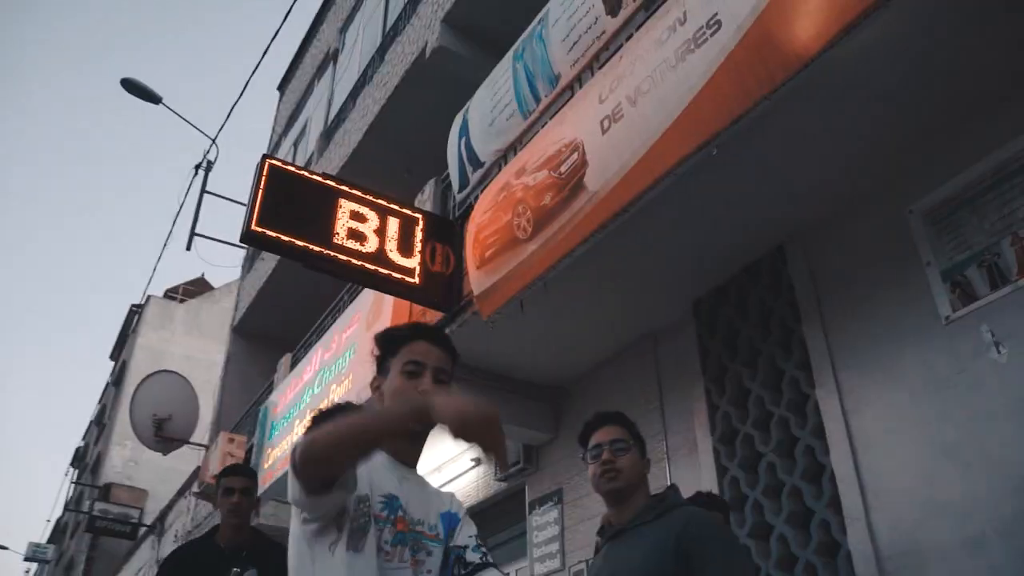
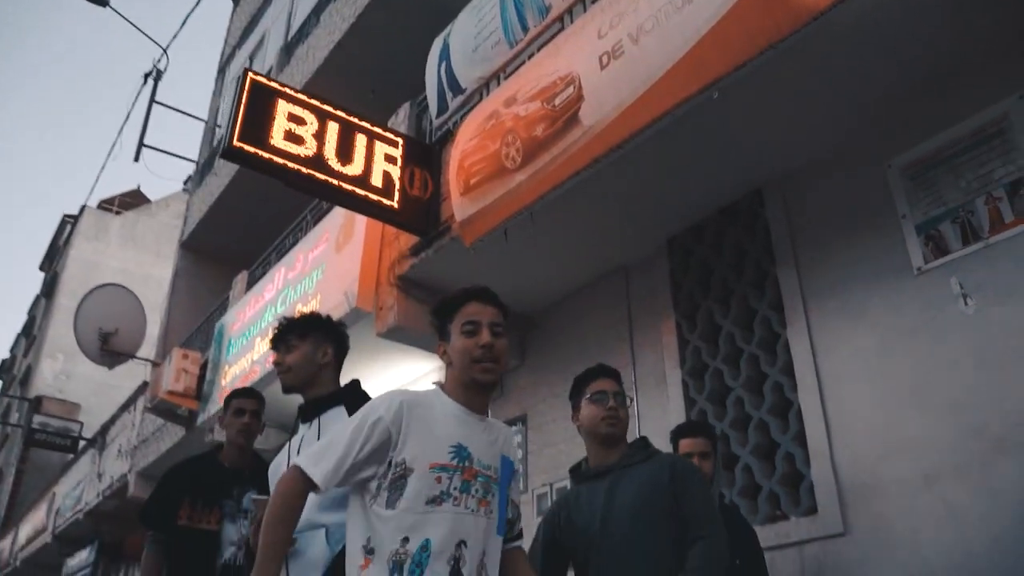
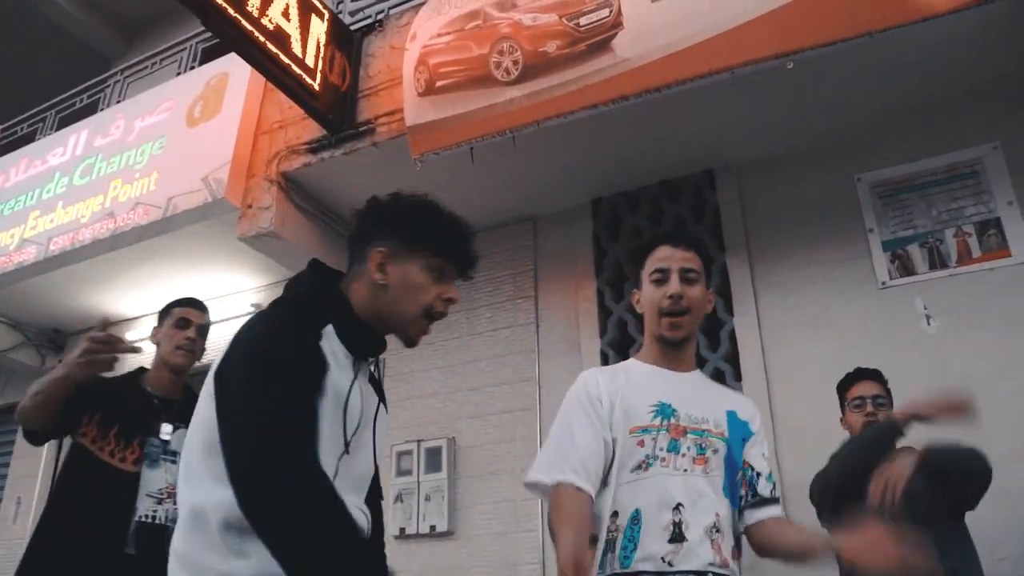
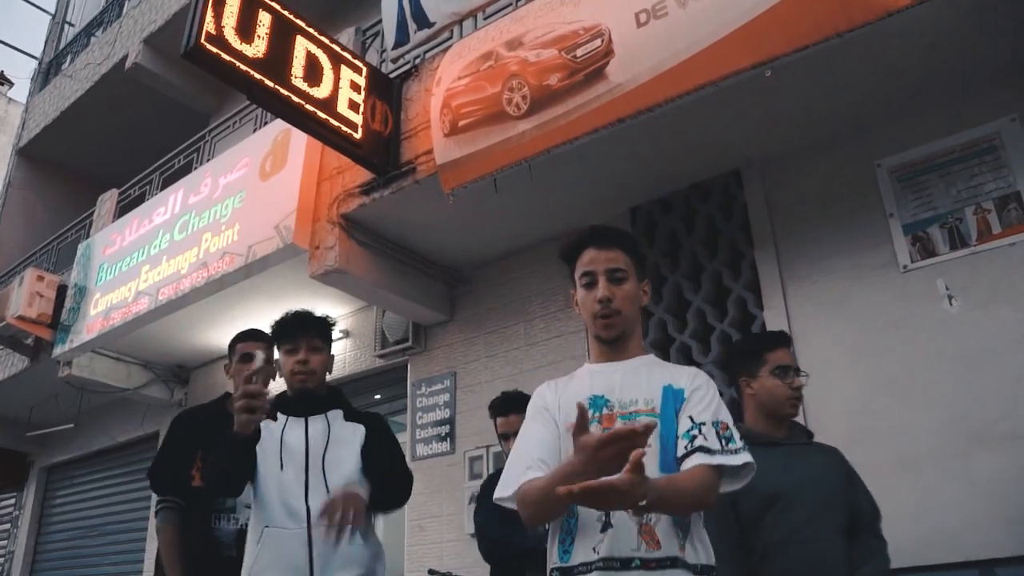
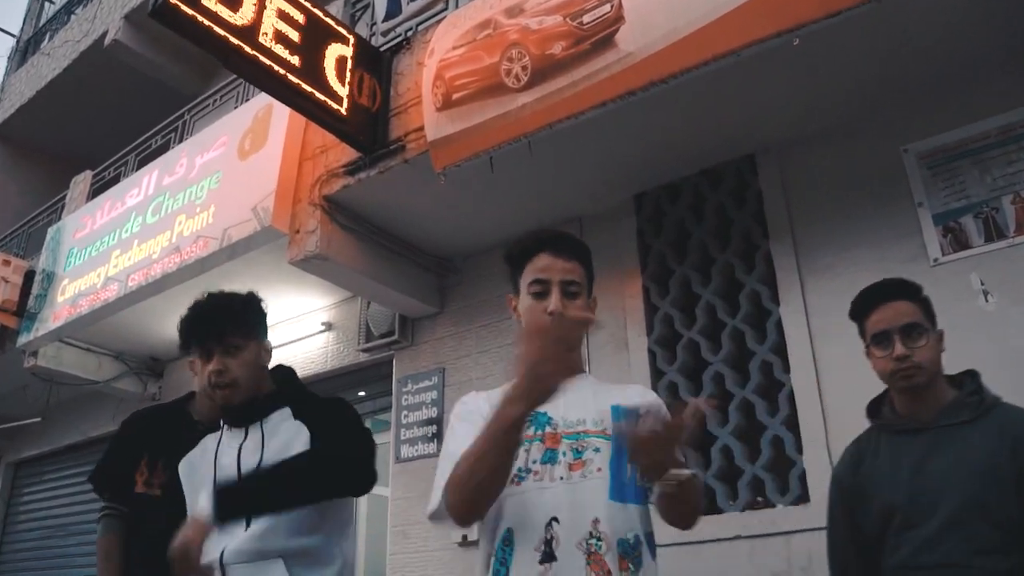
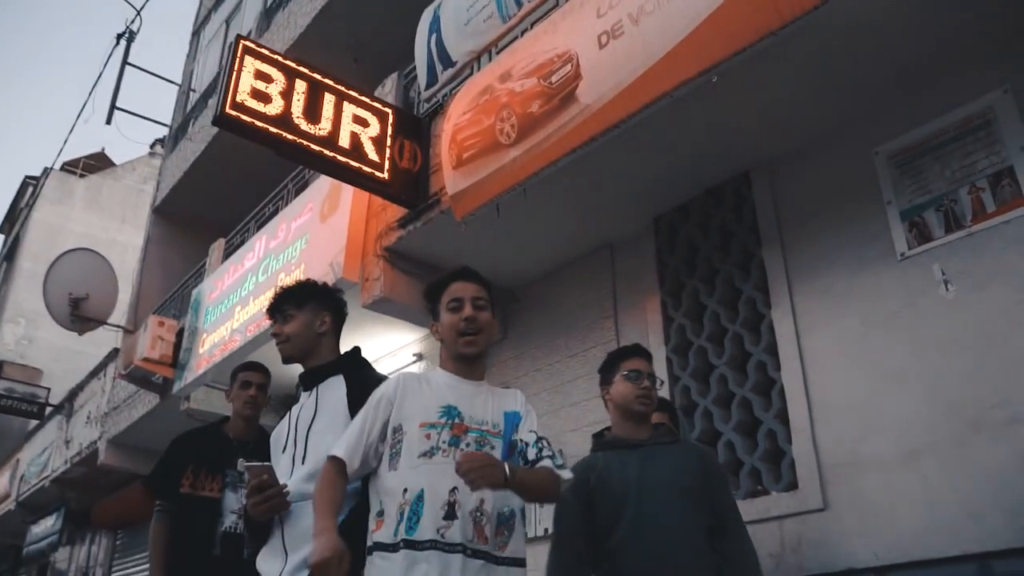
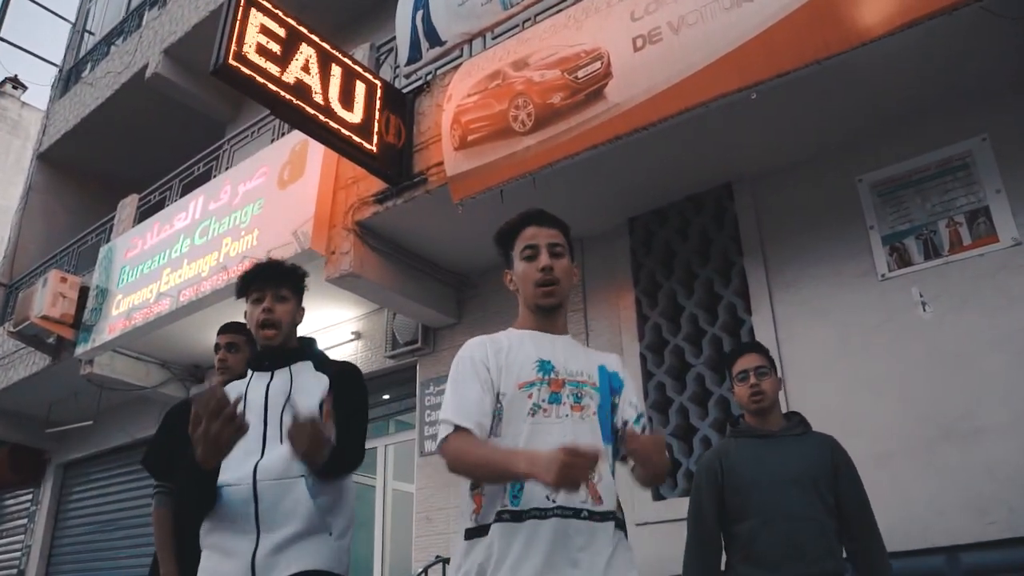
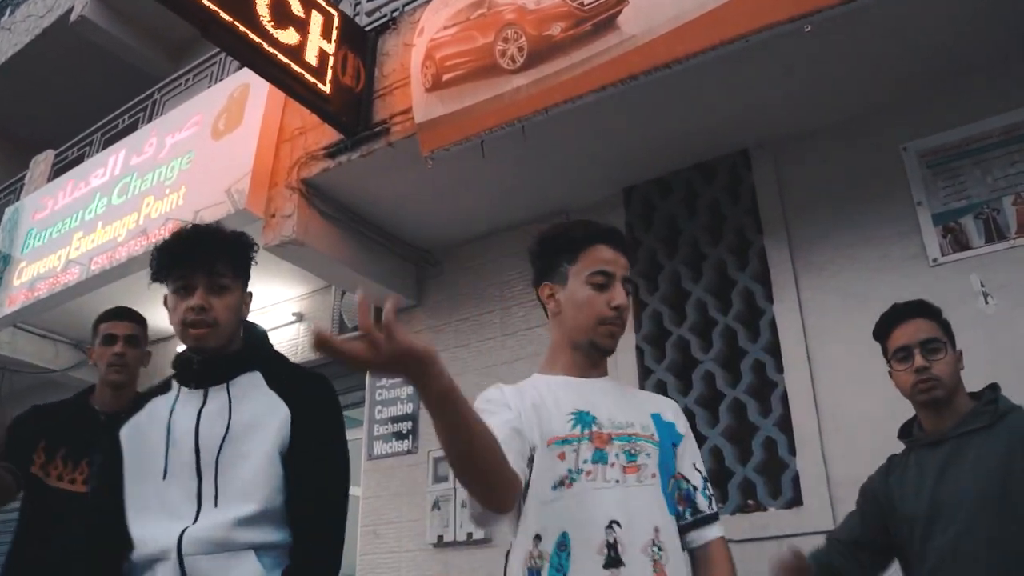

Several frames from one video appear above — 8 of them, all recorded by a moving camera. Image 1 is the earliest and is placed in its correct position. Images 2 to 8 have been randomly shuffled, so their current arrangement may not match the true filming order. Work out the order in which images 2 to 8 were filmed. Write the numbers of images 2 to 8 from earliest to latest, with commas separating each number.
2, 6, 7, 4, 5, 8, 3
